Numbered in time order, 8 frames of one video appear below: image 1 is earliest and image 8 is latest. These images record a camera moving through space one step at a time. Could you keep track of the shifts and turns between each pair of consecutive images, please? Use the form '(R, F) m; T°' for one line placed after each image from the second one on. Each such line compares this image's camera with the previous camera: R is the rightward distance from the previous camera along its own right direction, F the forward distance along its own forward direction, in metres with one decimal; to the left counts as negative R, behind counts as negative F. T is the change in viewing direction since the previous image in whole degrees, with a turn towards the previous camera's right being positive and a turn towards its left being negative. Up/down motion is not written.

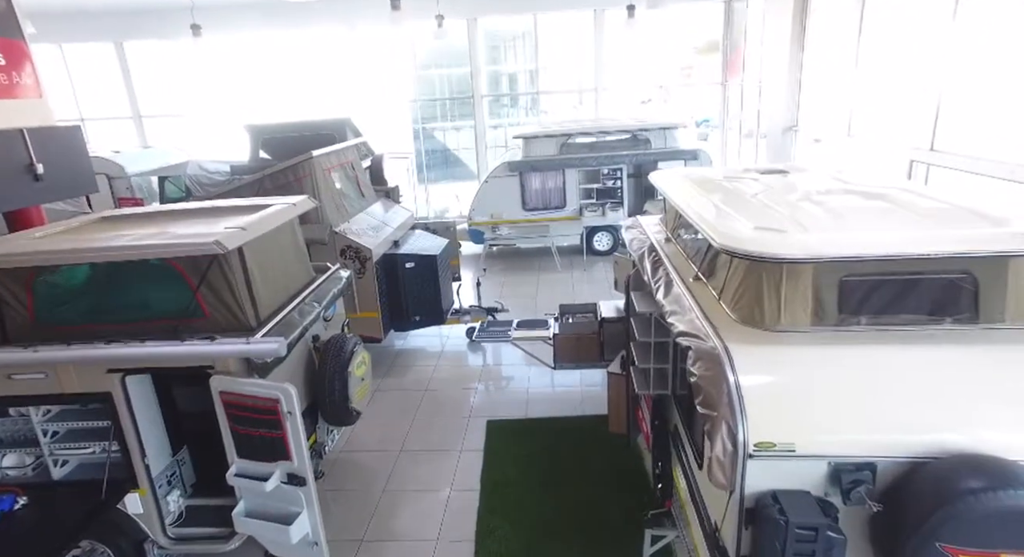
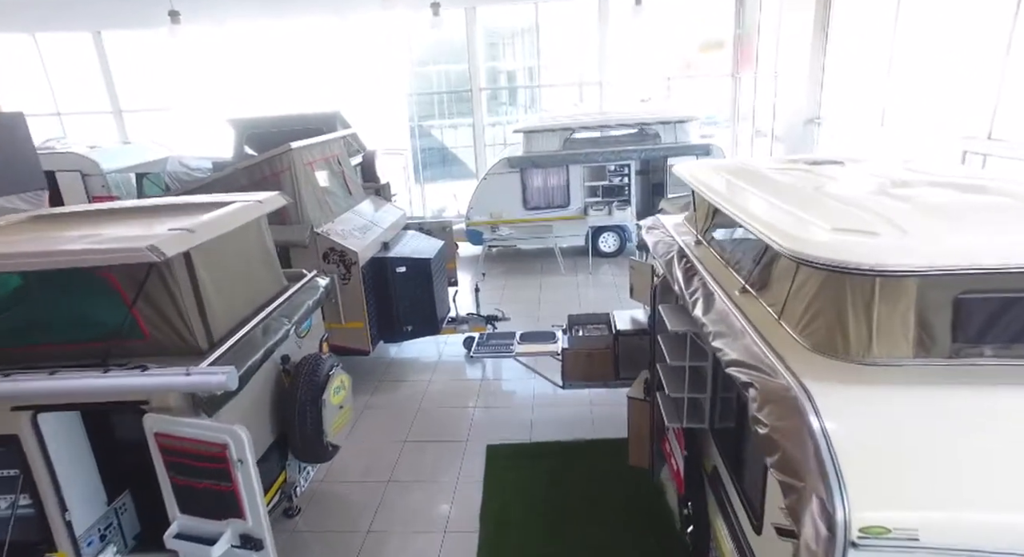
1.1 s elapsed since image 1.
(0.0, +0.5) m; 0°
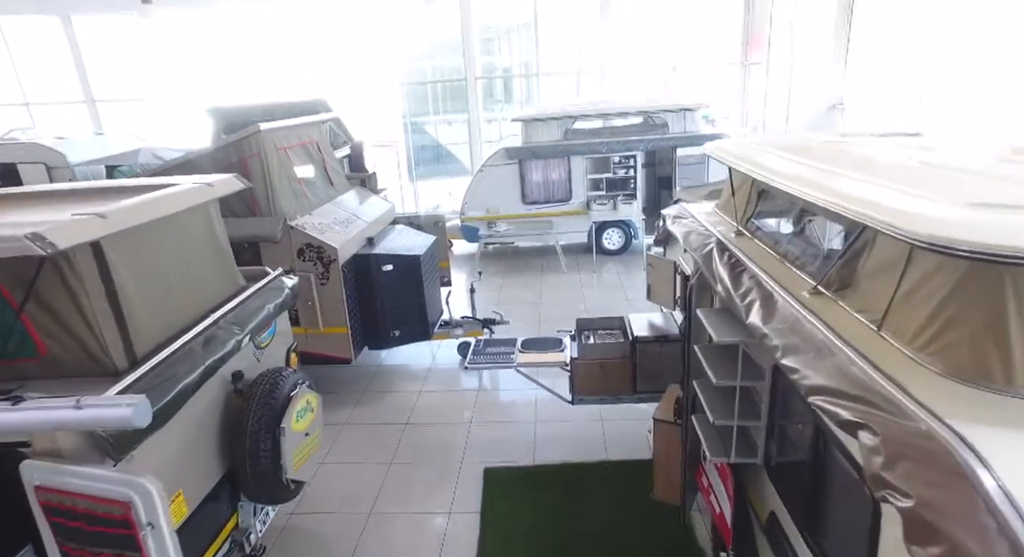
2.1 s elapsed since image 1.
(0.0, +0.5) m; 0°
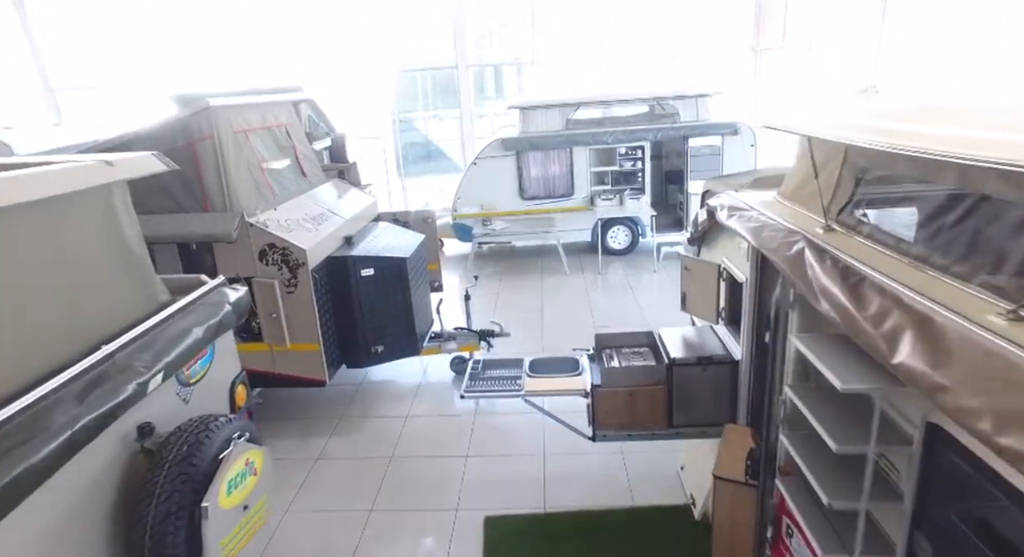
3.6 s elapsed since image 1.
(-0.1, +0.6) m; +1°
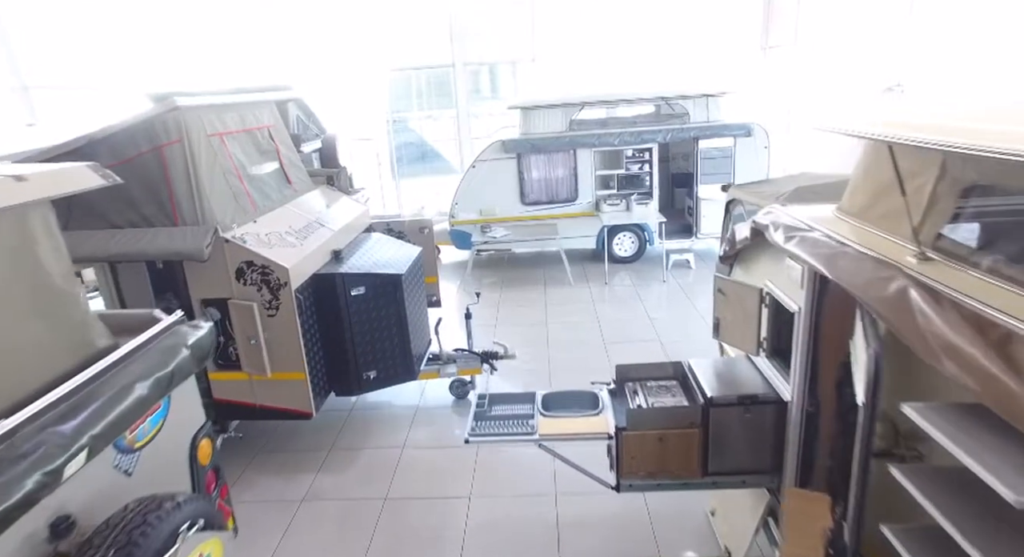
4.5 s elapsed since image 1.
(-0.1, +0.4) m; 0°
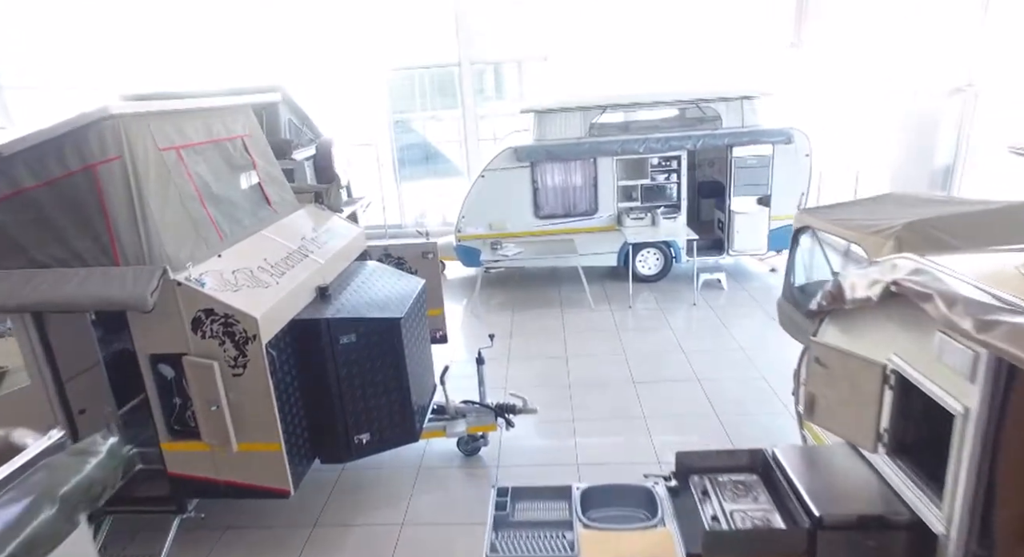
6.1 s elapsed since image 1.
(-0.1, +0.6) m; 0°
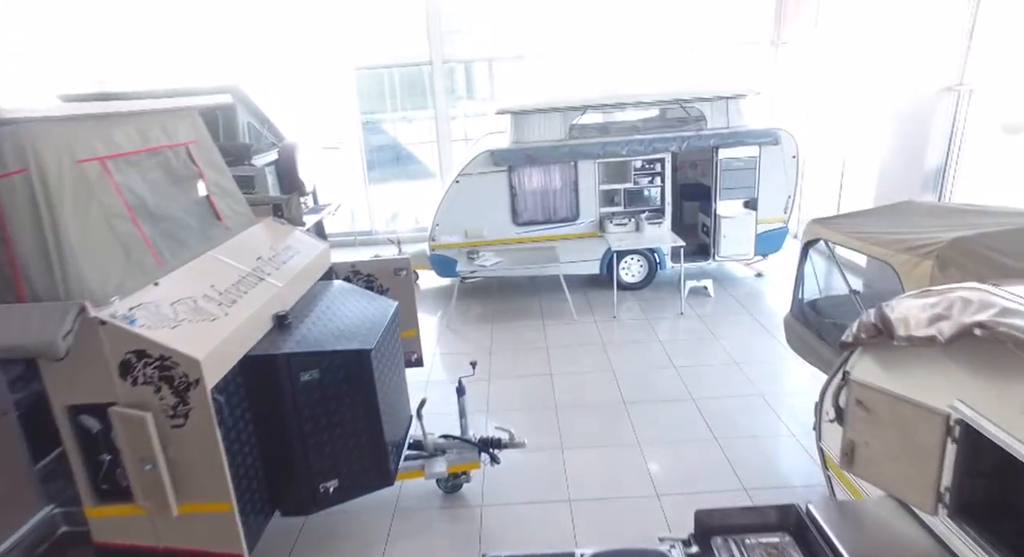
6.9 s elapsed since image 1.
(0.0, +0.3) m; +3°
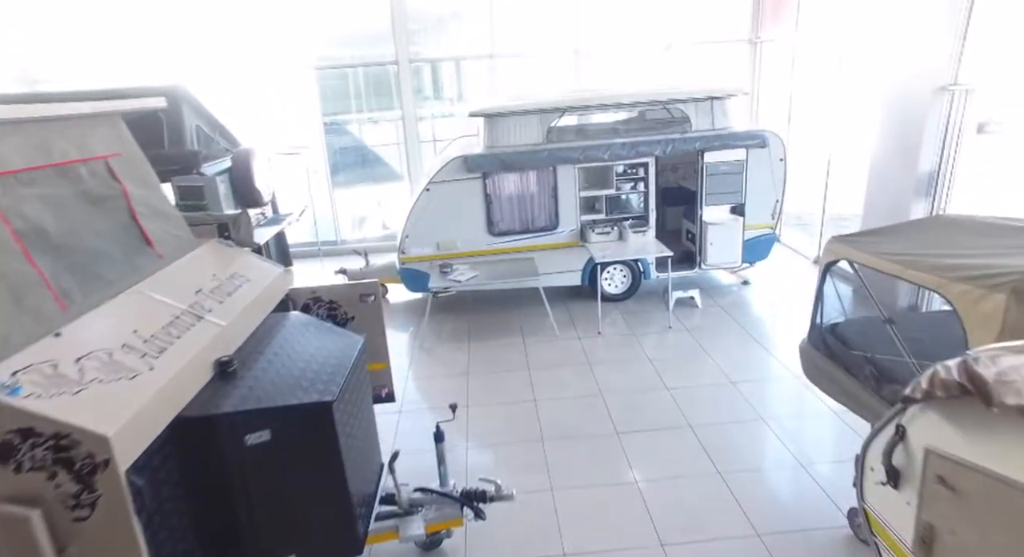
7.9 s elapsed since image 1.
(-0.1, +0.4) m; +3°
